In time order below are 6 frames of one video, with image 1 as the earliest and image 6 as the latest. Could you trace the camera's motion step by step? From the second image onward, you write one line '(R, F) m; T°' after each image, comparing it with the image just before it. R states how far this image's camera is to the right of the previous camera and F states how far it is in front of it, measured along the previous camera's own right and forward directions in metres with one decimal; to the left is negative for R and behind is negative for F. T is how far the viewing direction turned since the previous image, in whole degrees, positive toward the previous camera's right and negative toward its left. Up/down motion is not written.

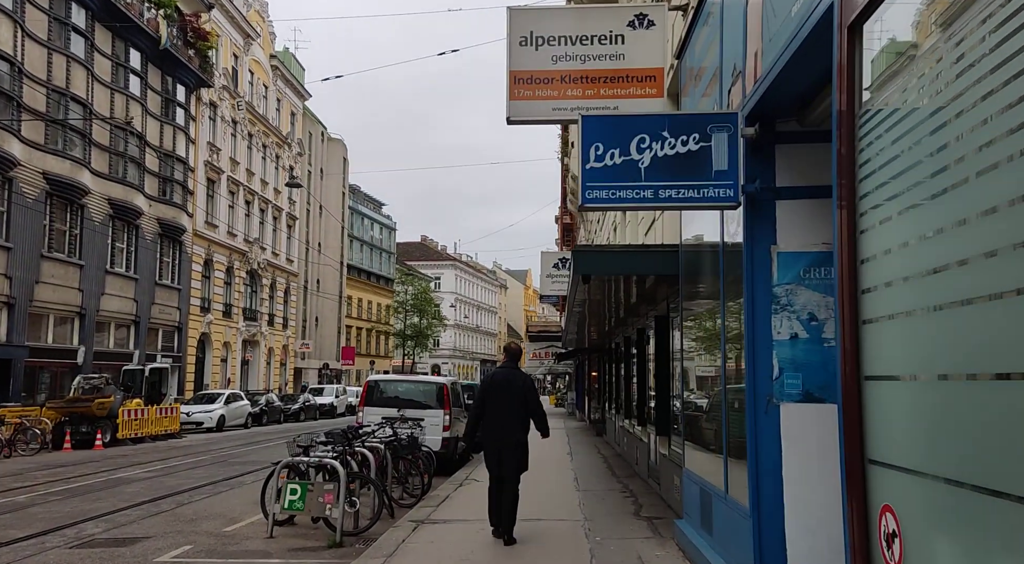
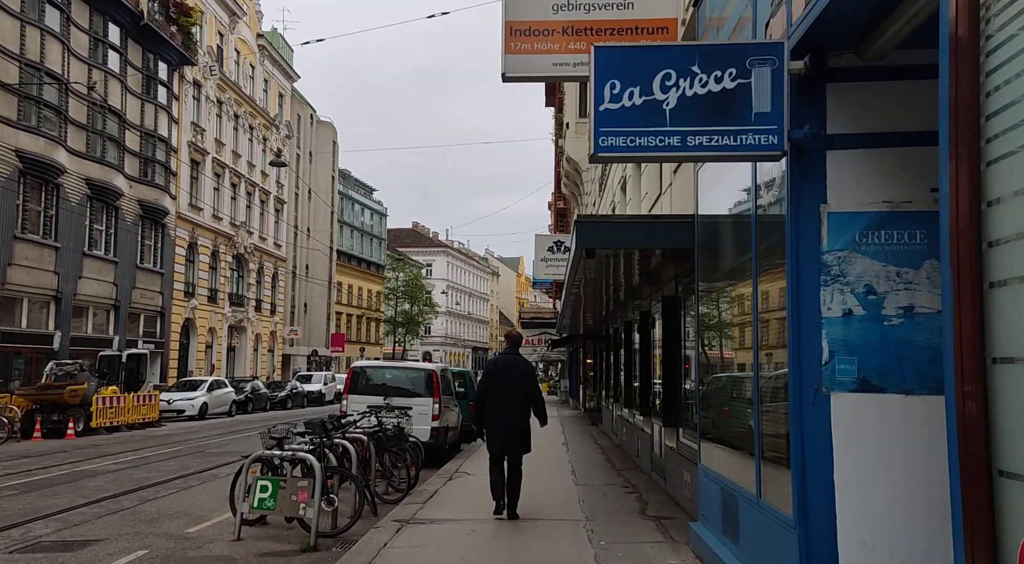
(0.0, +0.9) m; +1°
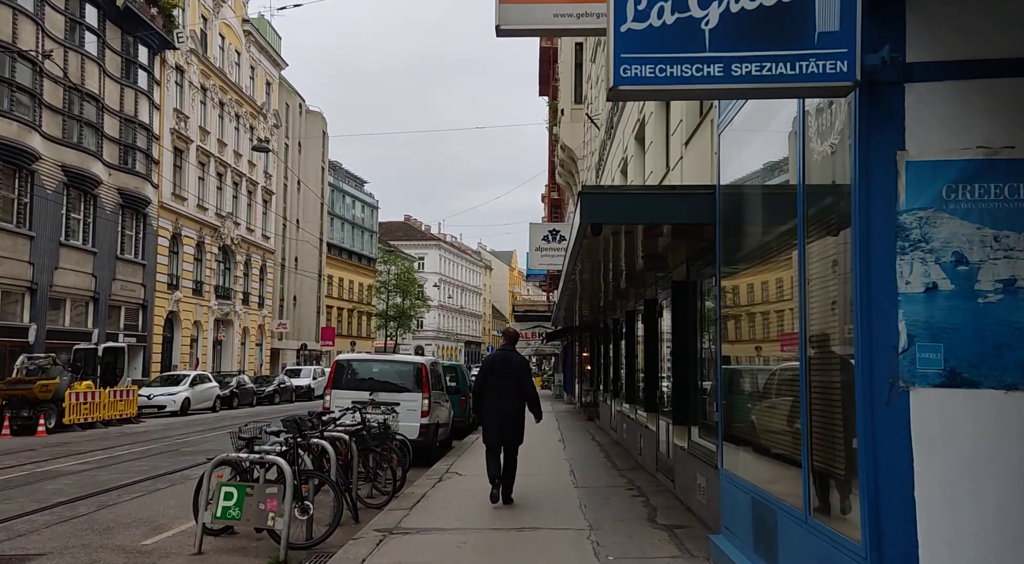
(0.0, +0.9) m; +1°
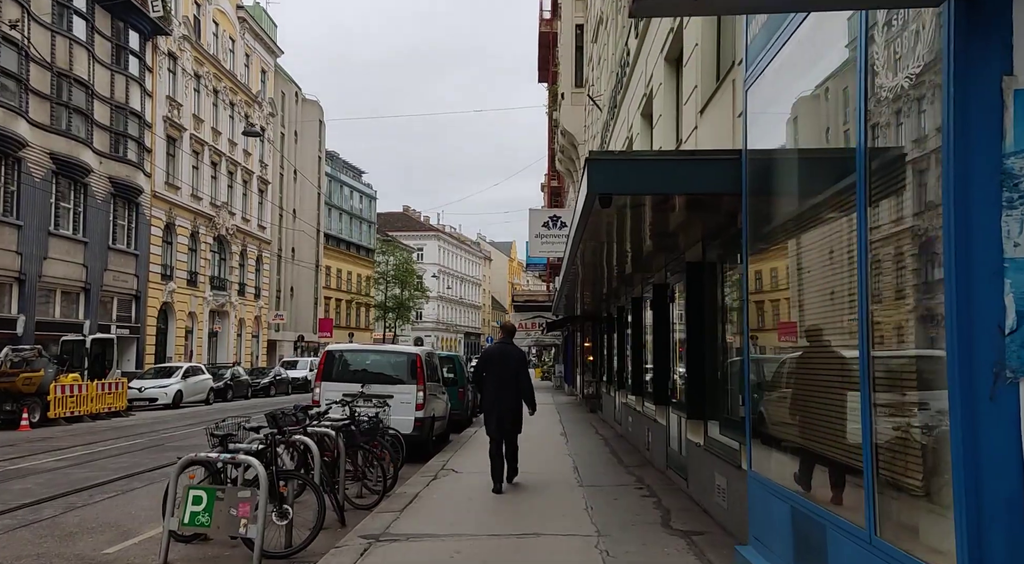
(0.0, +0.7) m; 0°
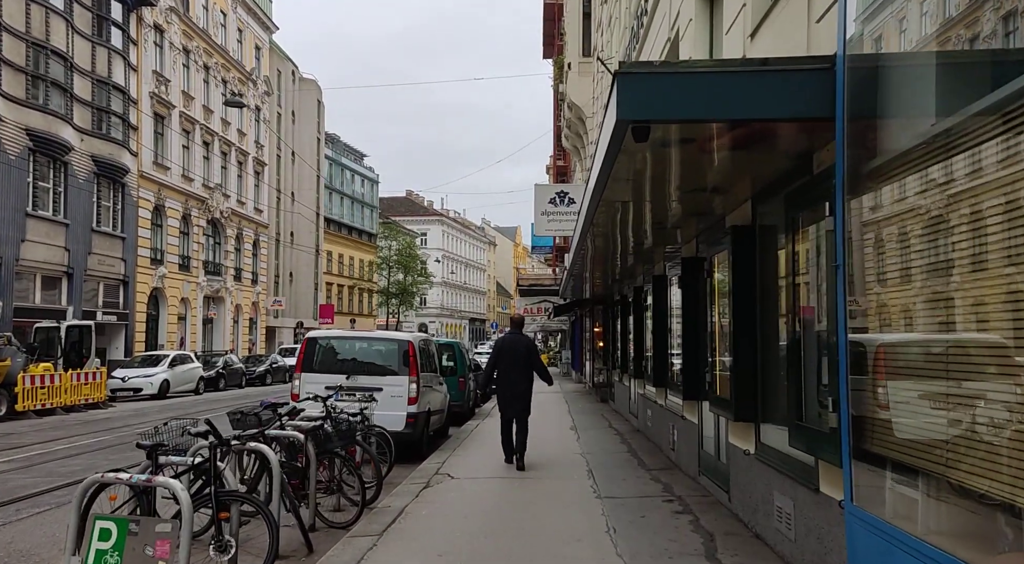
(0.0, +1.5) m; 0°
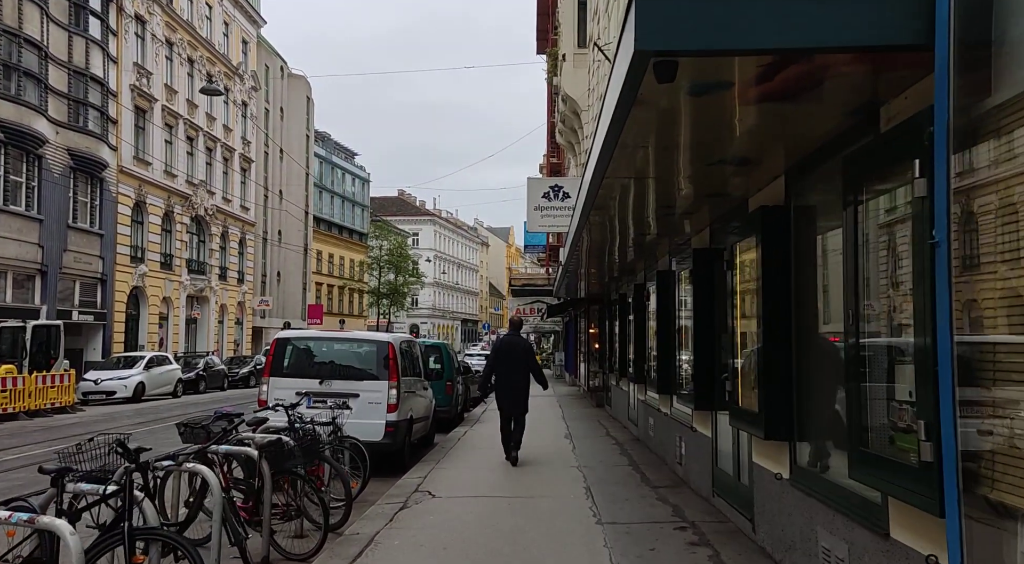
(0.0, +1.0) m; 0°
